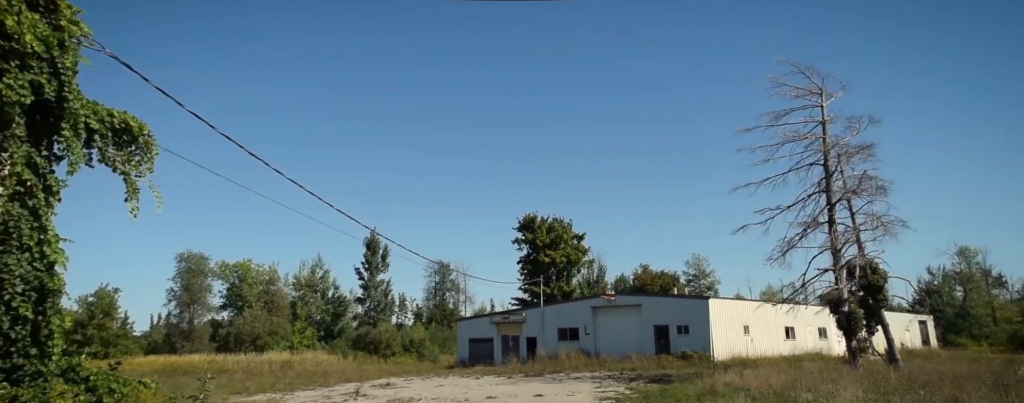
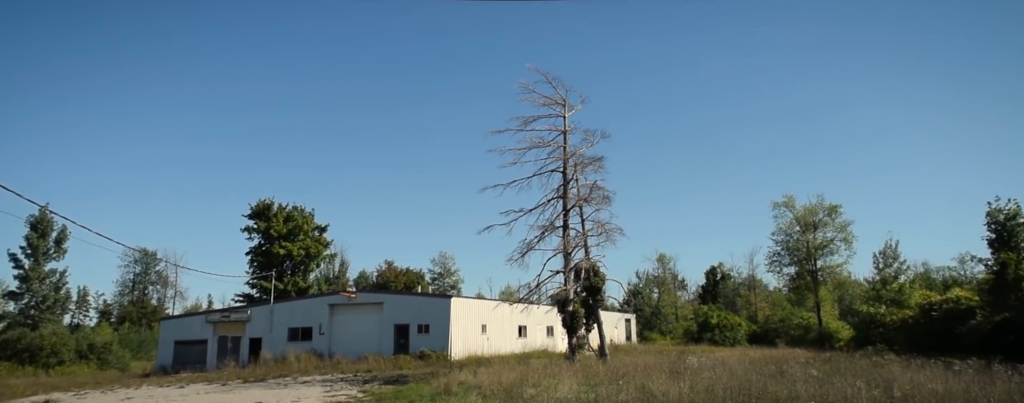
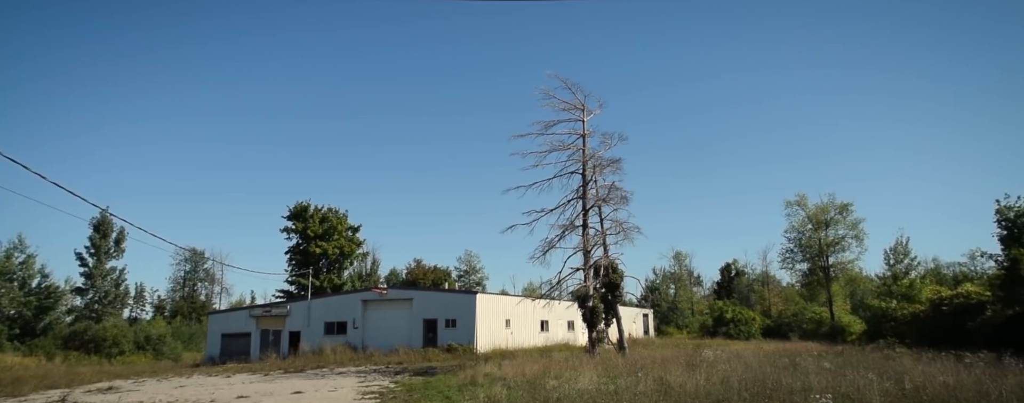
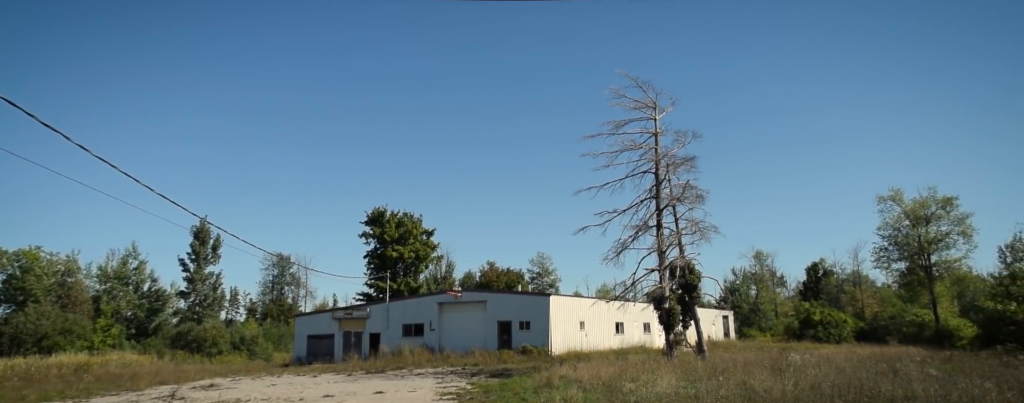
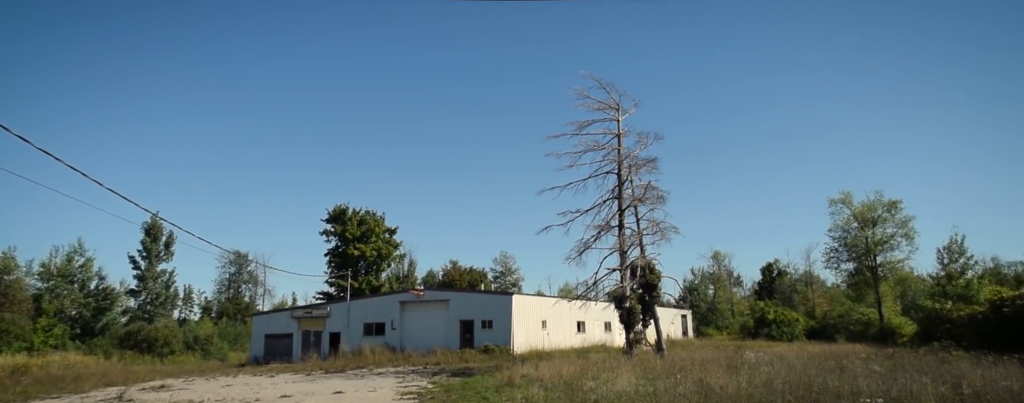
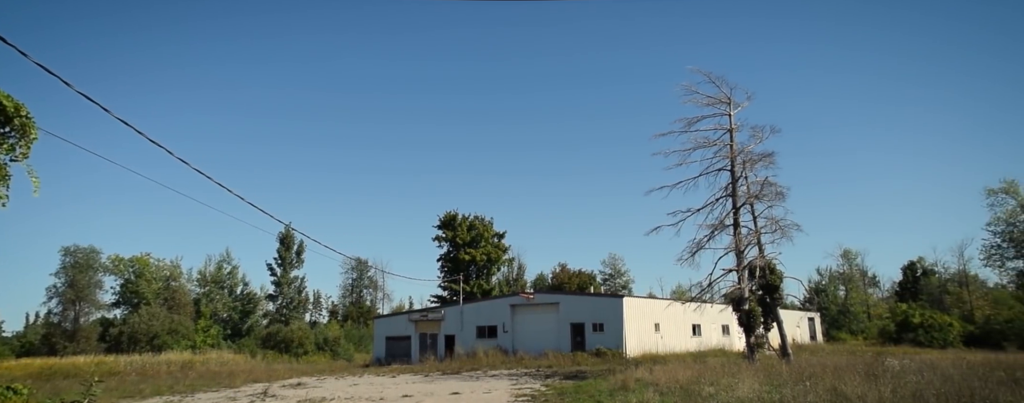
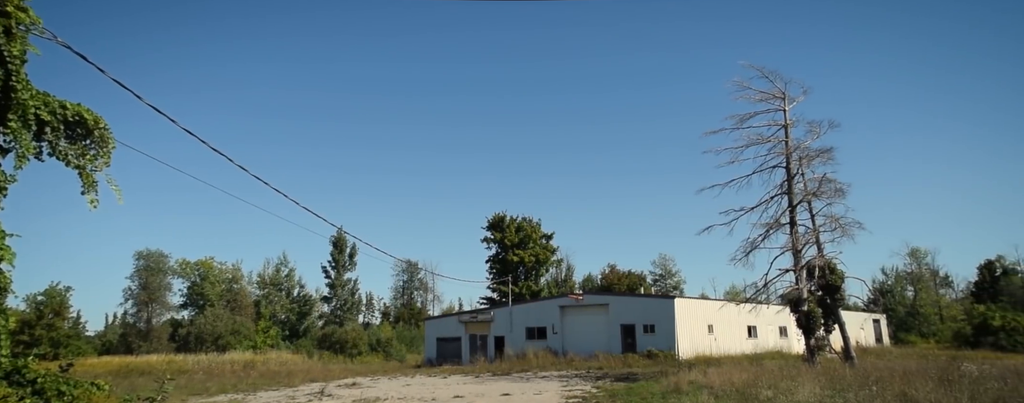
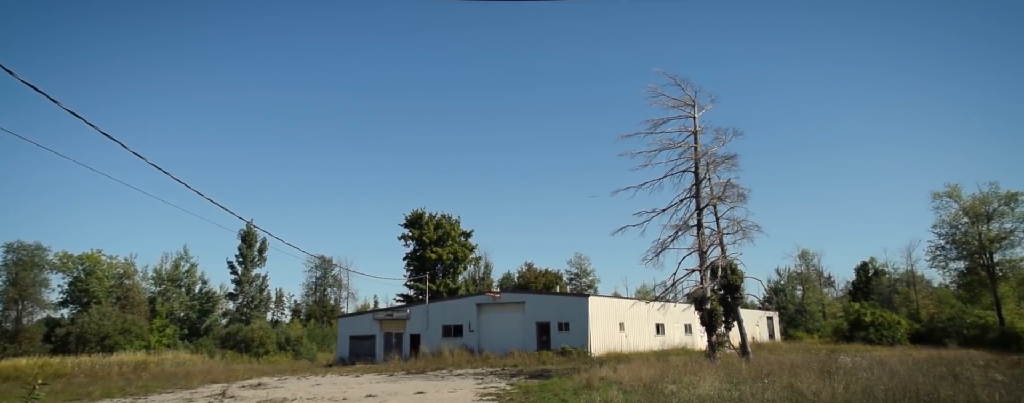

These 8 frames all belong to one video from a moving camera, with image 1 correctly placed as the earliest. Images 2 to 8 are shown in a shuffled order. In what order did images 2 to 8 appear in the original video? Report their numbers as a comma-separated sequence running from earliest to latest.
7, 6, 8, 4, 5, 3, 2
